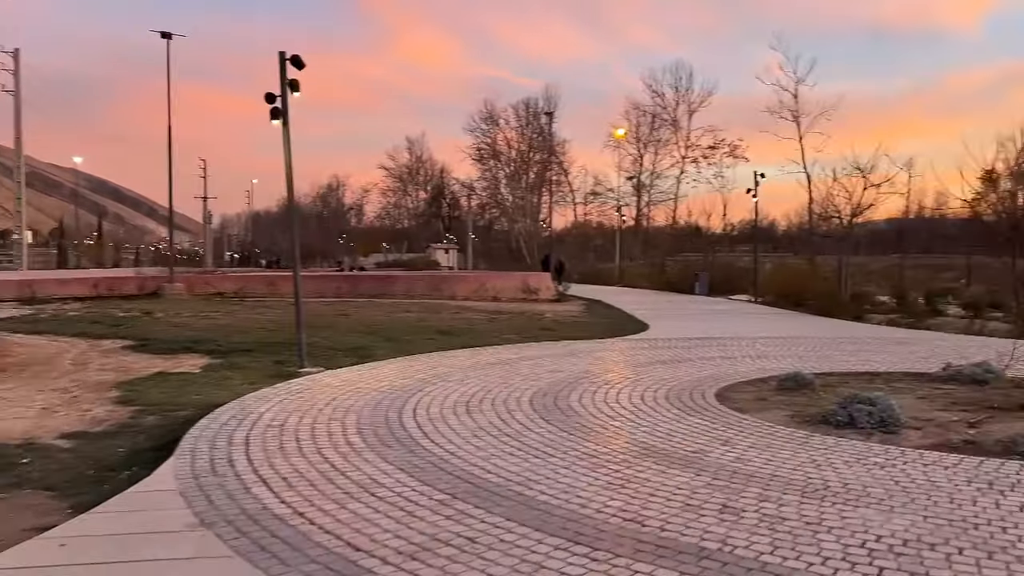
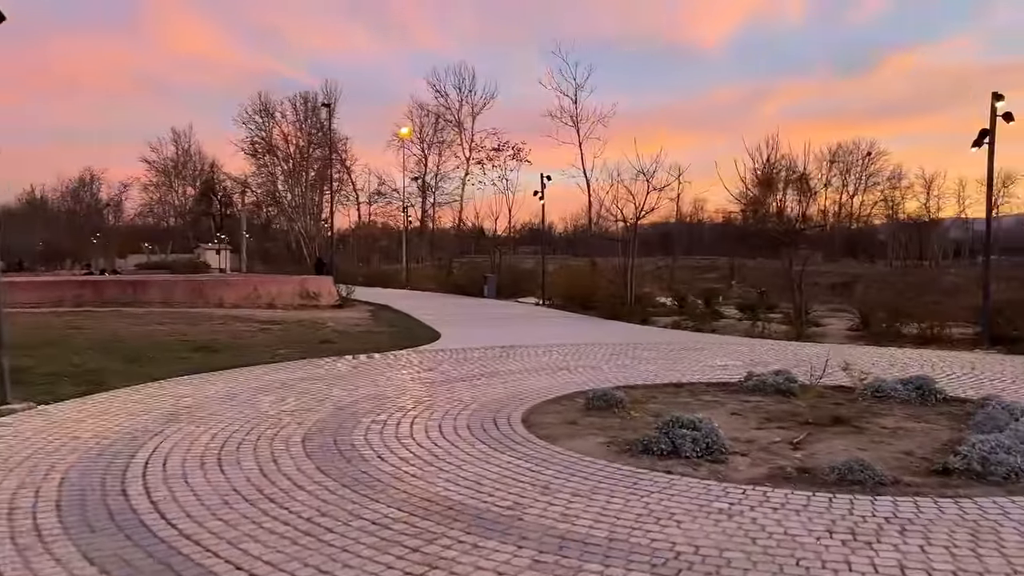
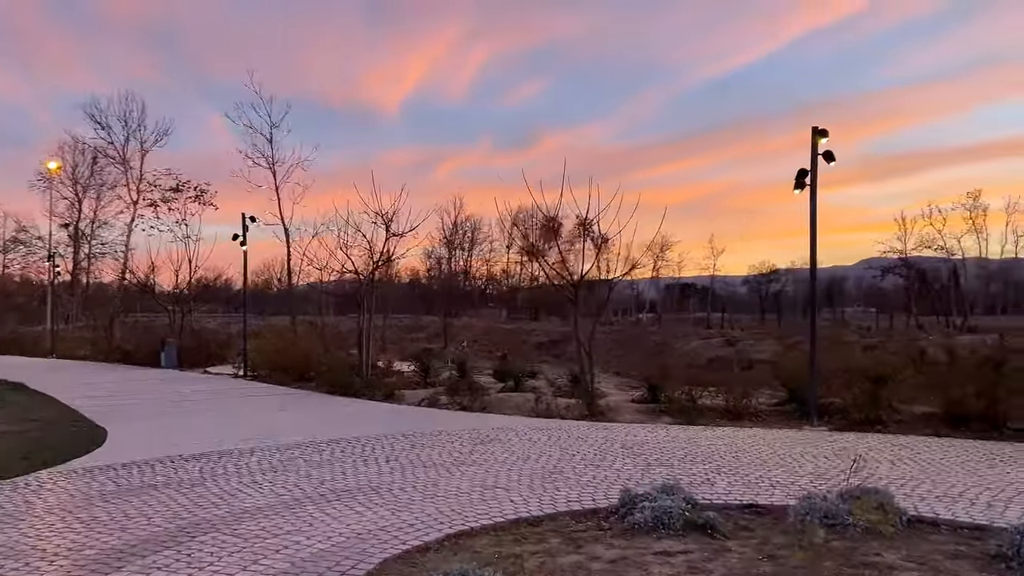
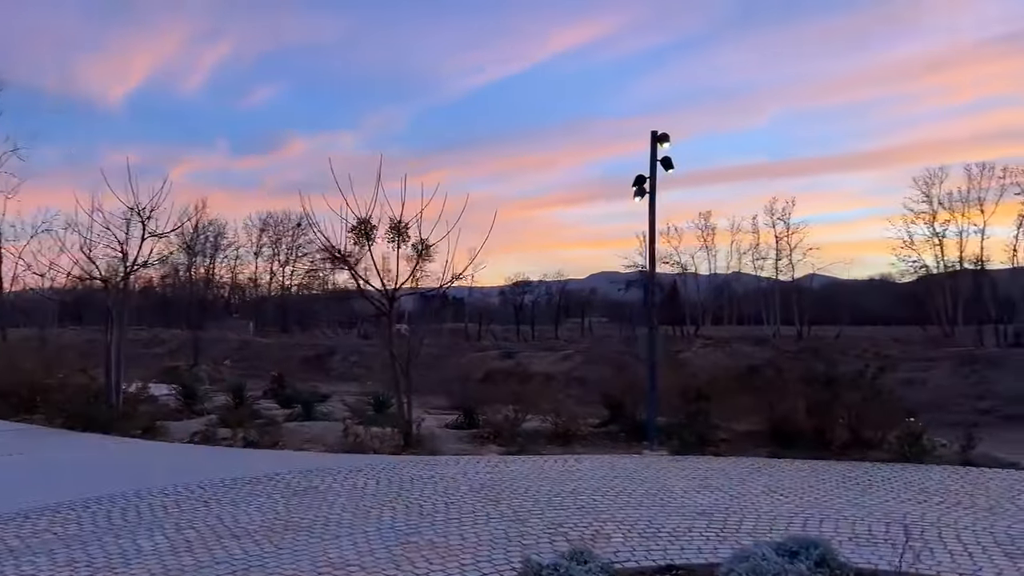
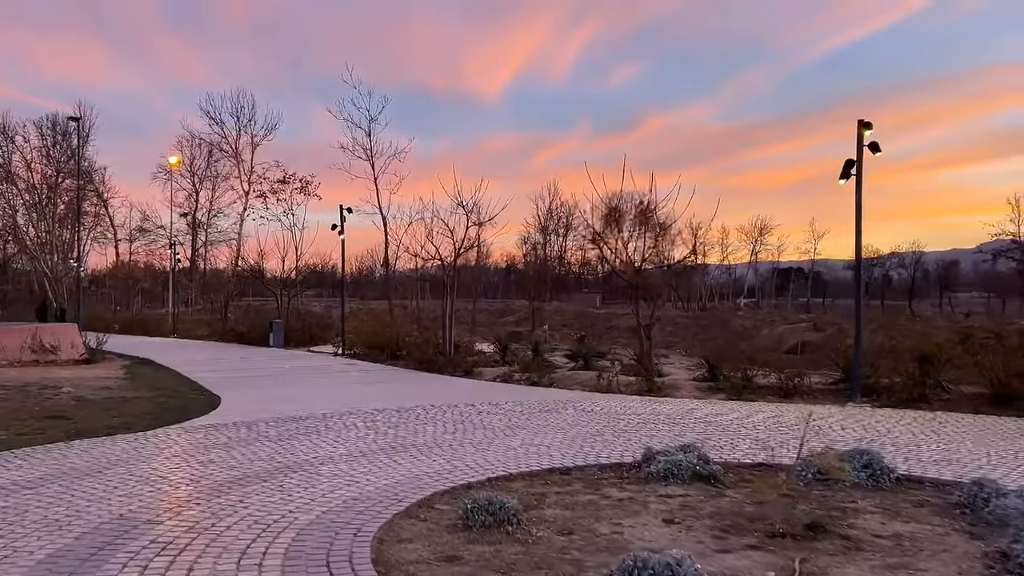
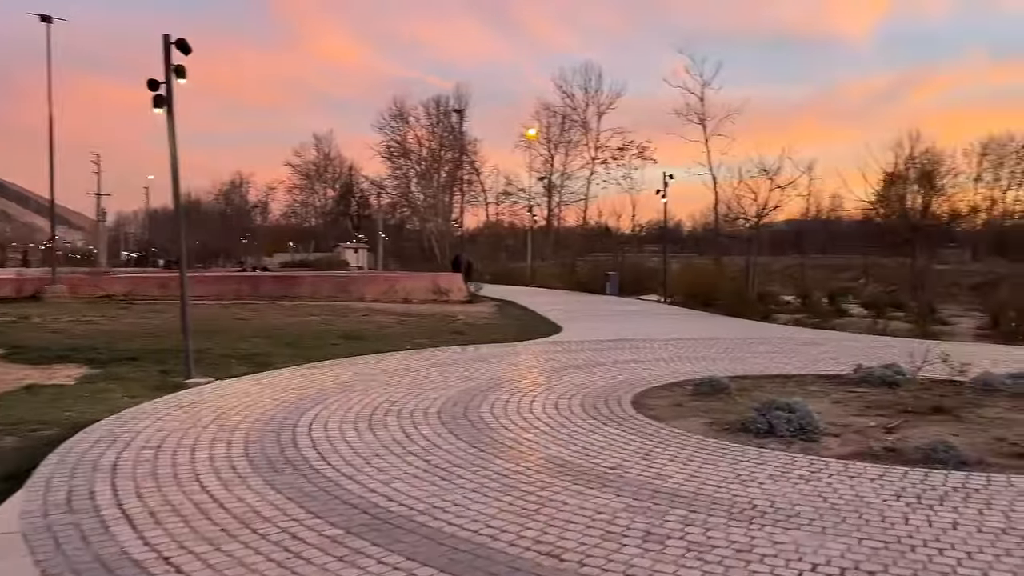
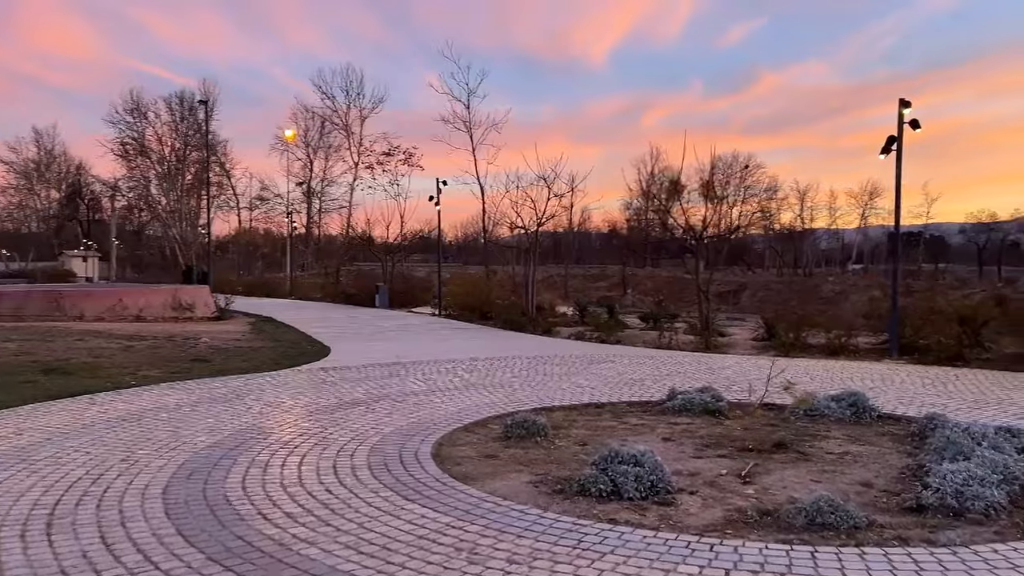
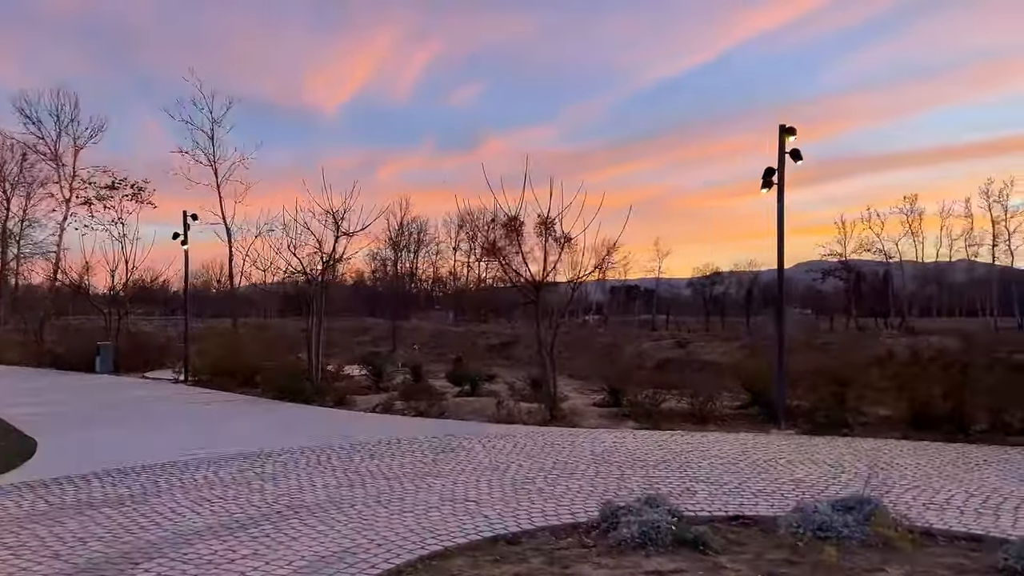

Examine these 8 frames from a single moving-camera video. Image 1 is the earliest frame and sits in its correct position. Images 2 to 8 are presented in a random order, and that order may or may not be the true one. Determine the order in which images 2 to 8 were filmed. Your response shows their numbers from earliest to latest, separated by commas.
6, 2, 7, 5, 3, 8, 4
